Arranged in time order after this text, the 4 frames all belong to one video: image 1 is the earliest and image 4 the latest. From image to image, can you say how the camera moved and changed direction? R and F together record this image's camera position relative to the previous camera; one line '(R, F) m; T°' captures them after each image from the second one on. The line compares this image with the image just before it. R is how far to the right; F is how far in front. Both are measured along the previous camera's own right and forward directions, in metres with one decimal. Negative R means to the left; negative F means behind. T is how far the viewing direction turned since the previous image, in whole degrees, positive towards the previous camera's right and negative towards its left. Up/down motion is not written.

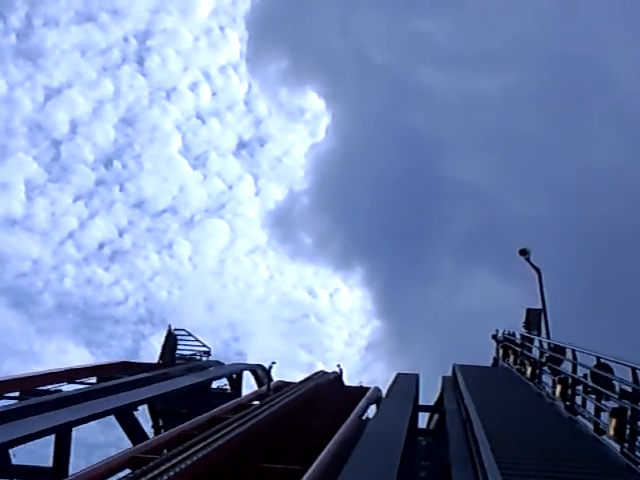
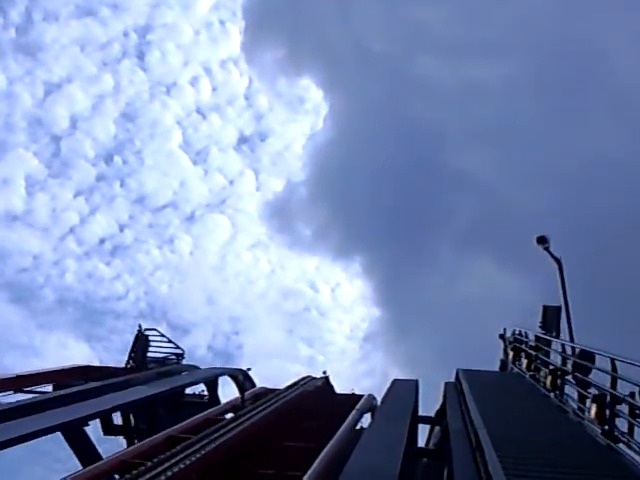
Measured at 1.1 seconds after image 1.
(+0.1, +0.7) m; 0°
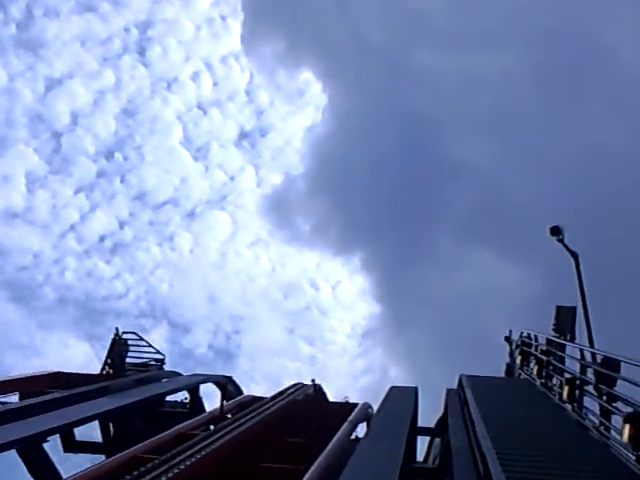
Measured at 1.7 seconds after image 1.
(+0.1, +0.6) m; 0°
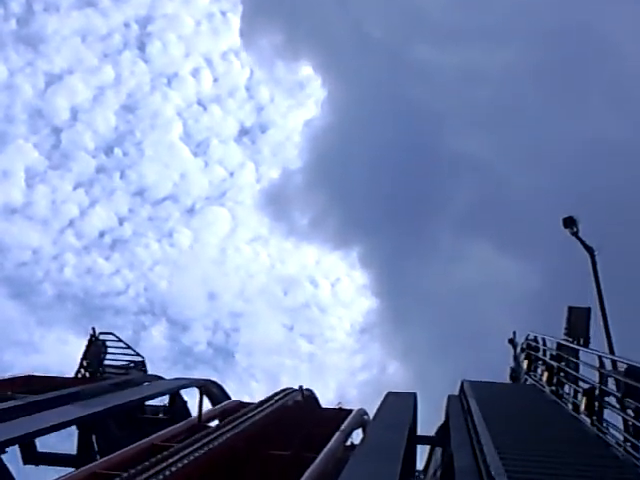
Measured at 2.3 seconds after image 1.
(+0.1, +0.8) m; 0°
